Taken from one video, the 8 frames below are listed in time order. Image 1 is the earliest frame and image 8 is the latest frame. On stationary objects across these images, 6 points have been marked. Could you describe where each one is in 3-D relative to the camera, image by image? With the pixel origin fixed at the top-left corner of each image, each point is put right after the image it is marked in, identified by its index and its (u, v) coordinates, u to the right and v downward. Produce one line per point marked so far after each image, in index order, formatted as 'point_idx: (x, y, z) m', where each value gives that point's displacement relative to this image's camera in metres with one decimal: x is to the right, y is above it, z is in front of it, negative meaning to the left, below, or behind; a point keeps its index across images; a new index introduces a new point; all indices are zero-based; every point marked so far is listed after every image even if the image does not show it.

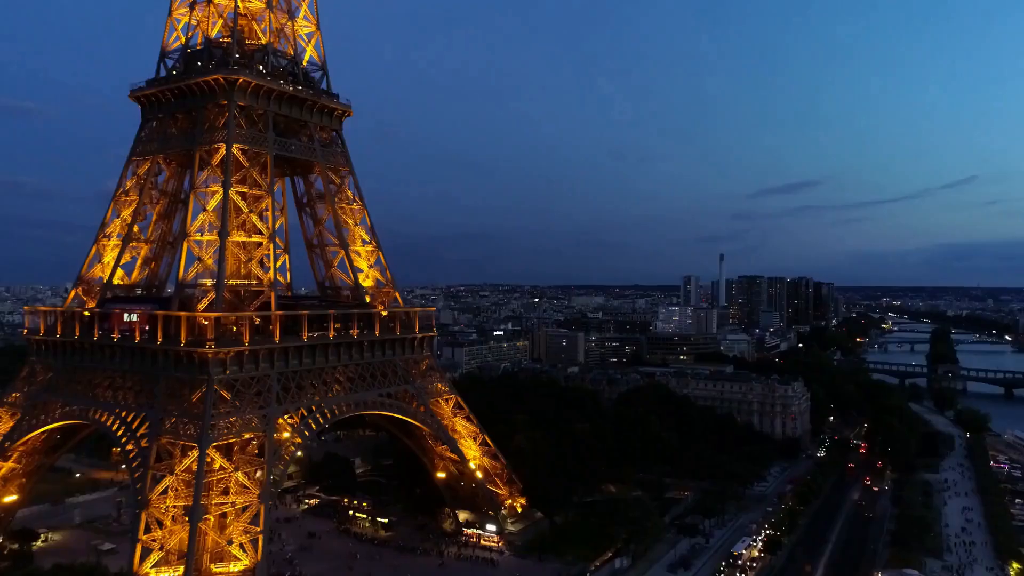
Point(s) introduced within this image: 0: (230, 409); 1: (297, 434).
0: (-7.4, -3.2, +18.9) m
1: (-6.0, -4.1, +19.8) m
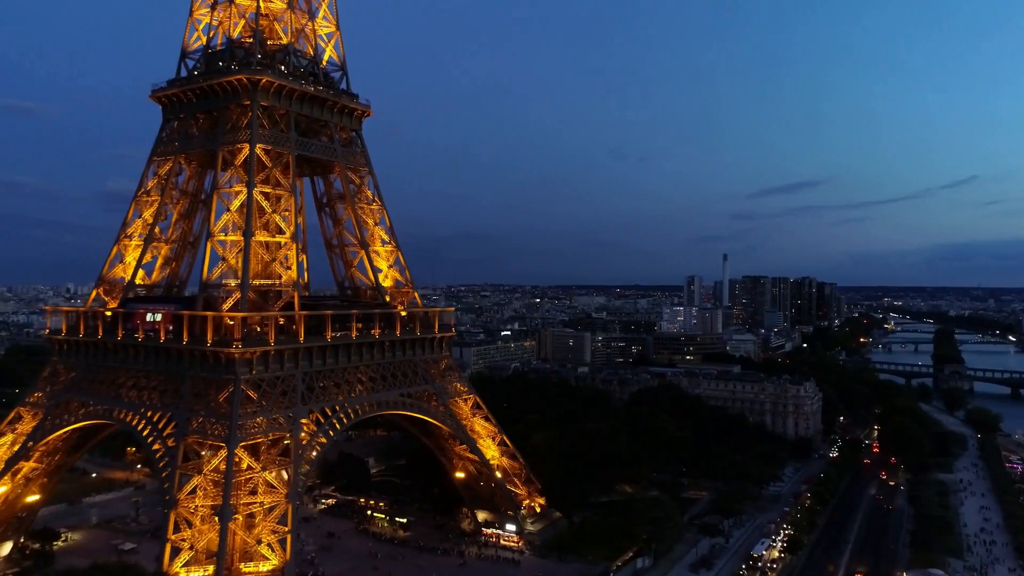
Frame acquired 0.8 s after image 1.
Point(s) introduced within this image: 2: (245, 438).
0: (-6.7, -3.2, +18.9) m
1: (-5.3, -4.1, +19.9) m
2: (-6.7, -3.8, +18.0) m
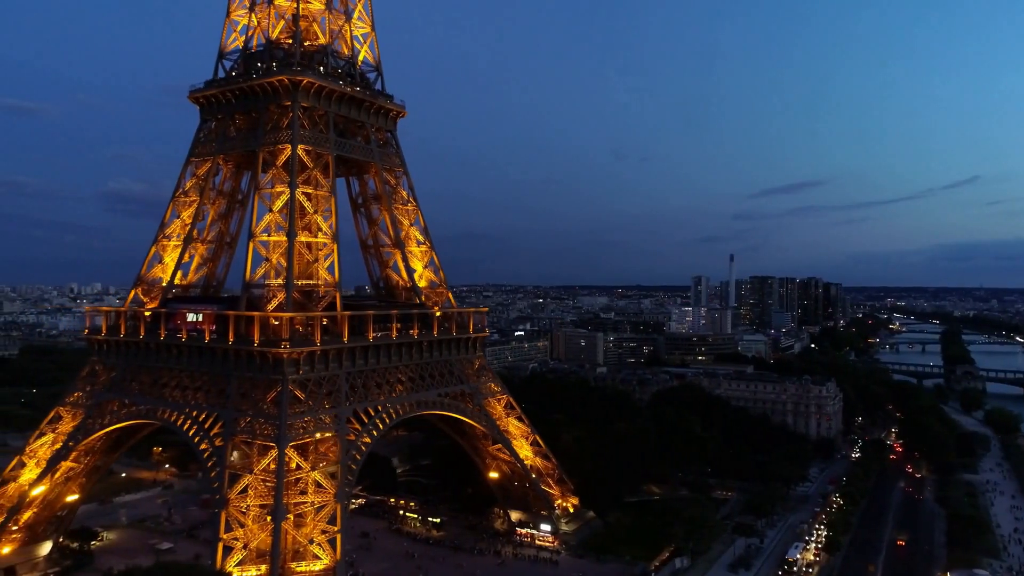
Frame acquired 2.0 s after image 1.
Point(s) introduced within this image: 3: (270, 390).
0: (-5.5, -3.2, +19.0) m
1: (-4.1, -4.1, +19.9) m
2: (-5.5, -3.8, +18.0) m
3: (-6.4, -2.7, +19.0) m
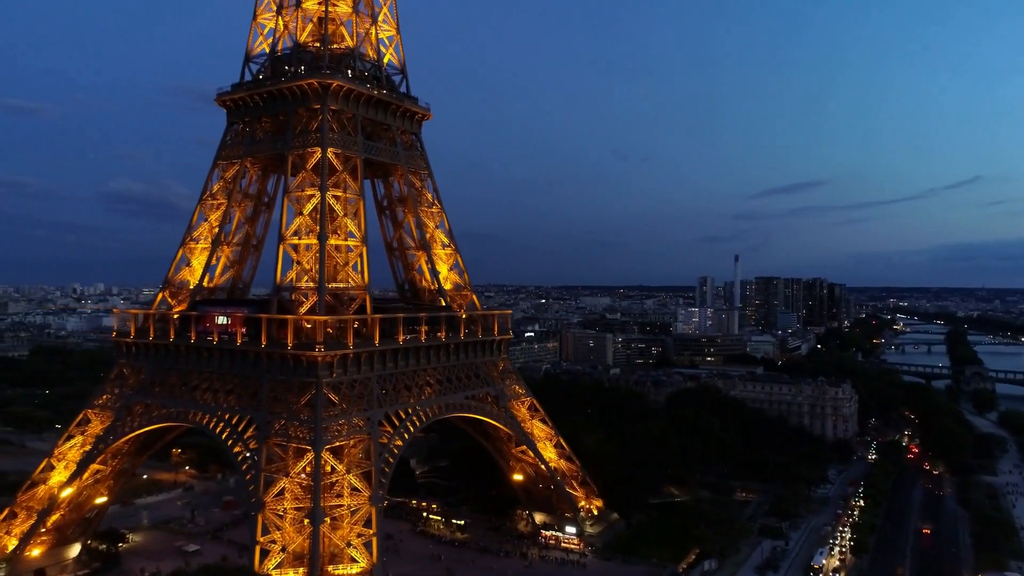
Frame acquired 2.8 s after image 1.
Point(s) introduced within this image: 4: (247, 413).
0: (-4.6, -3.3, +19.0) m
1: (-3.2, -4.2, +20.0) m
2: (-4.6, -3.9, +18.1) m
3: (-5.5, -2.8, +19.1) m
4: (-7.2, -3.4, +19.6) m
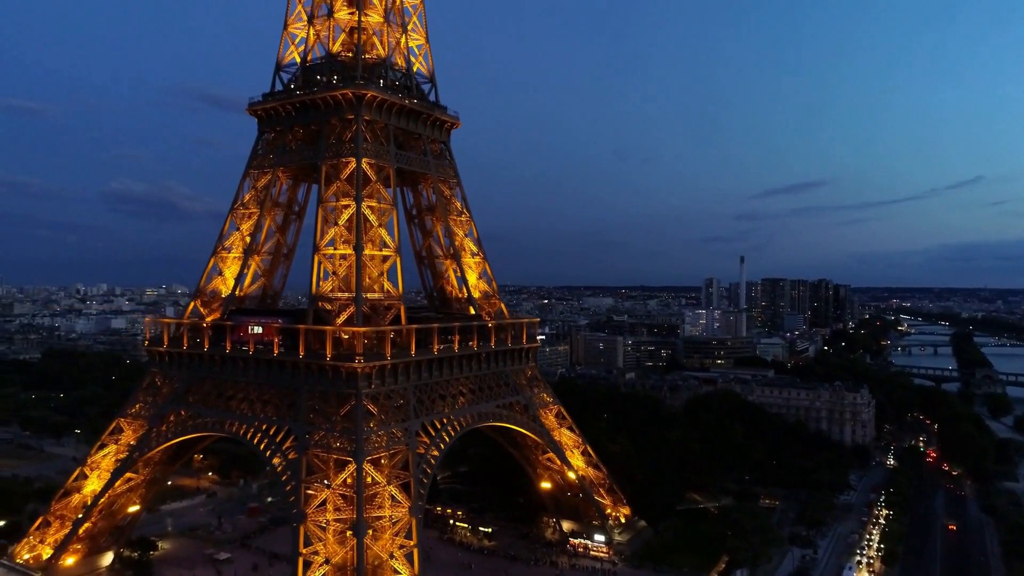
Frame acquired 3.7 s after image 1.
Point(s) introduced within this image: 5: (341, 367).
0: (-3.6, -3.6, +19.1) m
1: (-2.2, -4.5, +20.0) m
2: (-3.6, -4.2, +18.1) m
3: (-4.5, -3.1, +19.2) m
4: (-6.2, -3.7, +19.7) m
5: (-4.5, -2.1, +19.0) m
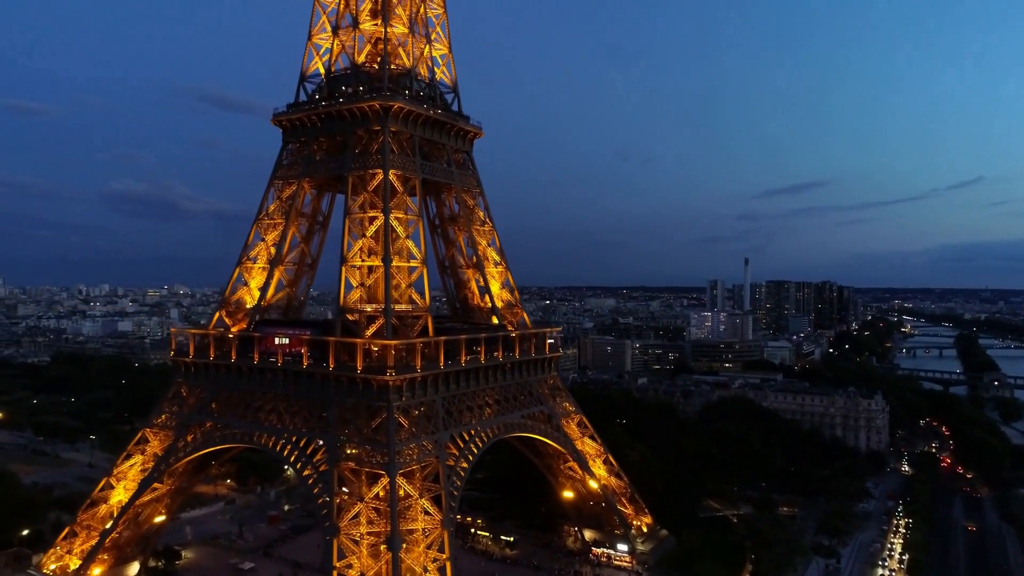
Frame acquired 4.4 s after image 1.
0: (-2.7, -3.9, +19.1) m
1: (-1.3, -4.8, +20.1) m
2: (-2.8, -4.5, +18.2) m
3: (-3.7, -3.5, +19.2) m
4: (-5.4, -4.1, +19.7) m
5: (-3.7, -2.4, +19.0) m
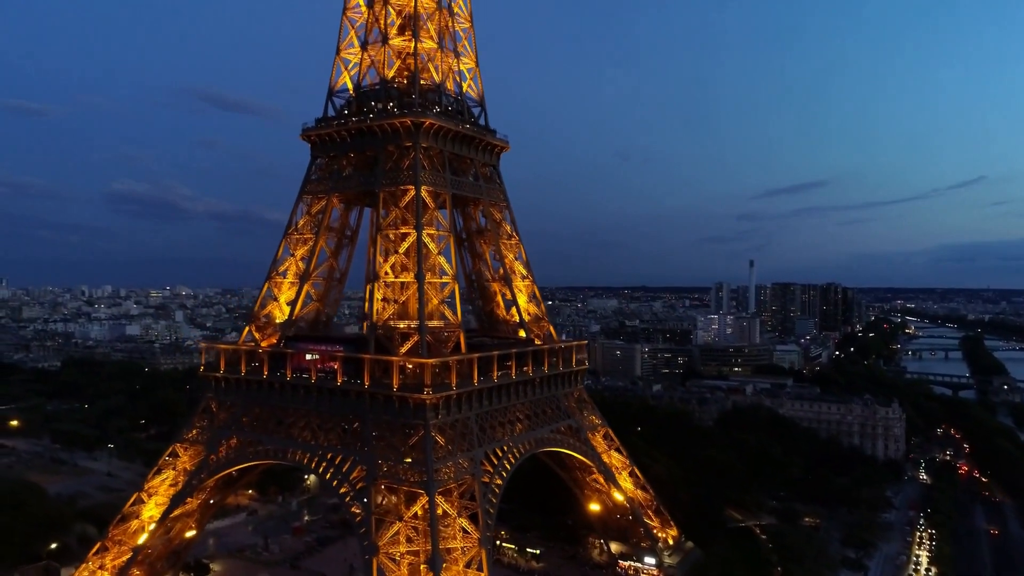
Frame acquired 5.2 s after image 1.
0: (-1.8, -4.4, +19.1) m
1: (-0.4, -5.3, +20.1) m
2: (-1.8, -5.0, +18.2) m
3: (-2.7, -3.9, +19.2) m
4: (-4.4, -4.6, +19.8) m
5: (-2.8, -2.9, +19.1) m
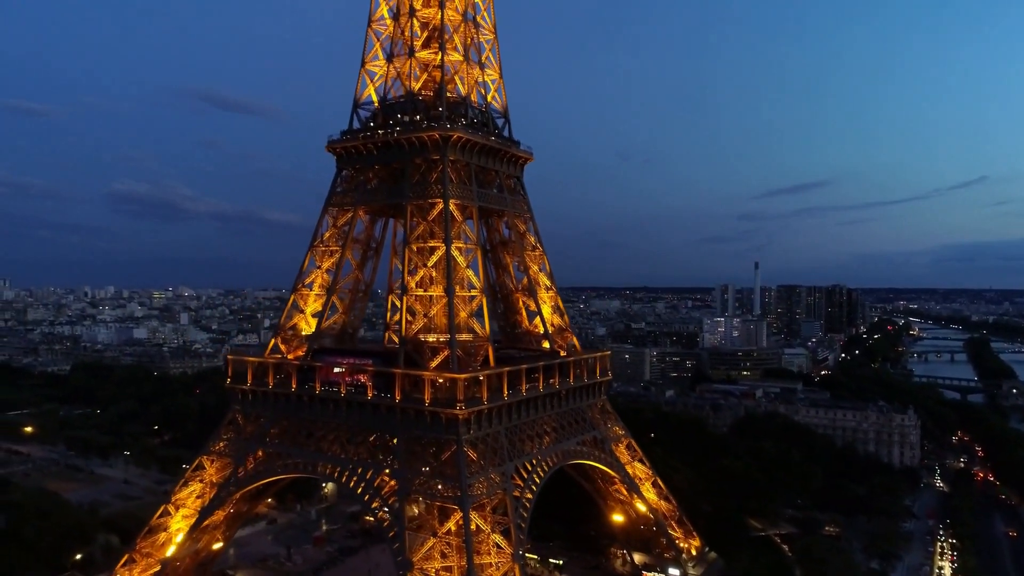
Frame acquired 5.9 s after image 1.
0: (-0.9, -4.8, +19.2) m
1: (+0.5, -5.7, +20.1) m
2: (-0.9, -5.4, +18.2) m
3: (-1.9, -4.3, +19.3) m
4: (-3.6, -5.0, +19.8) m
5: (-1.9, -3.3, +19.1) m
